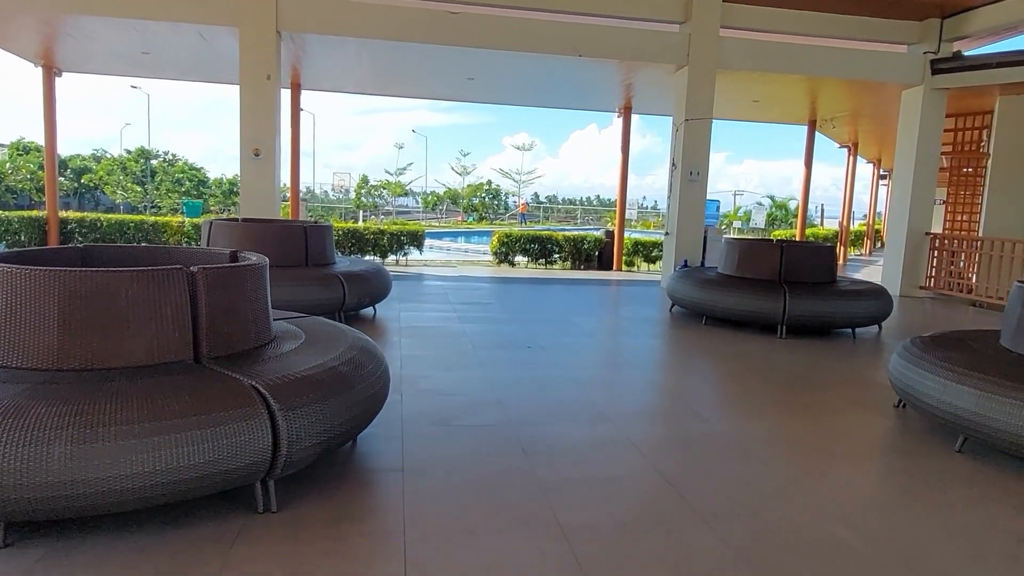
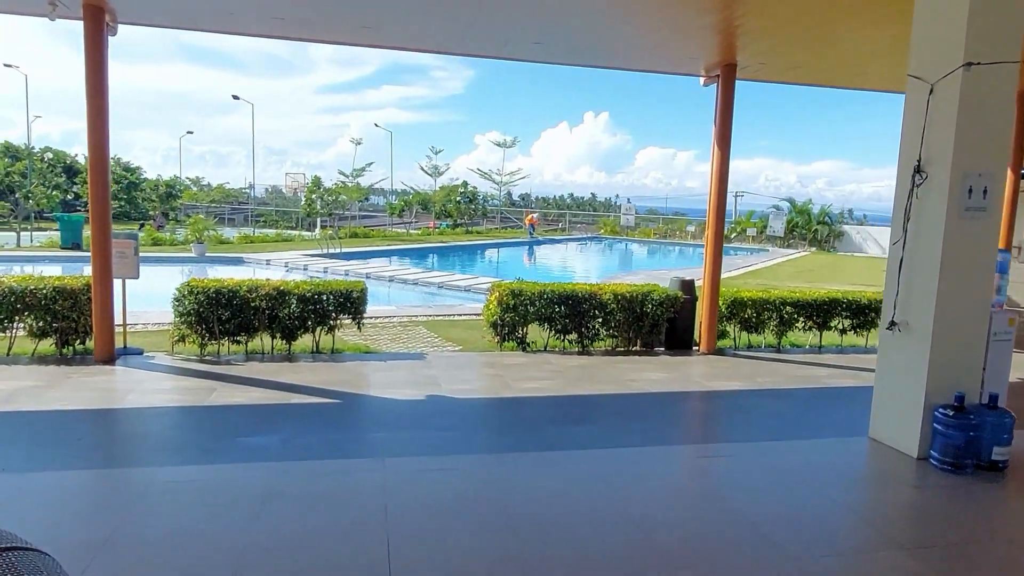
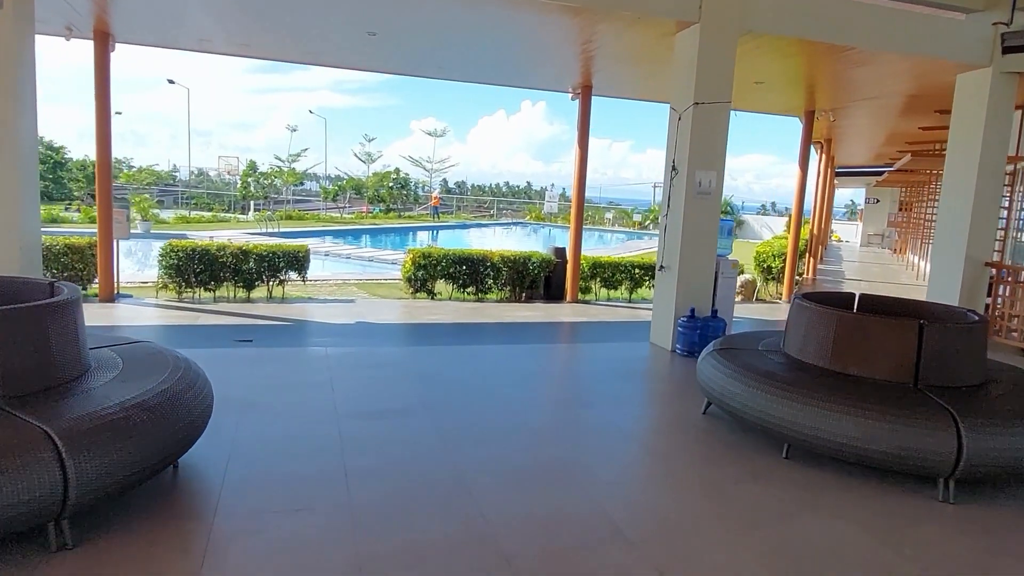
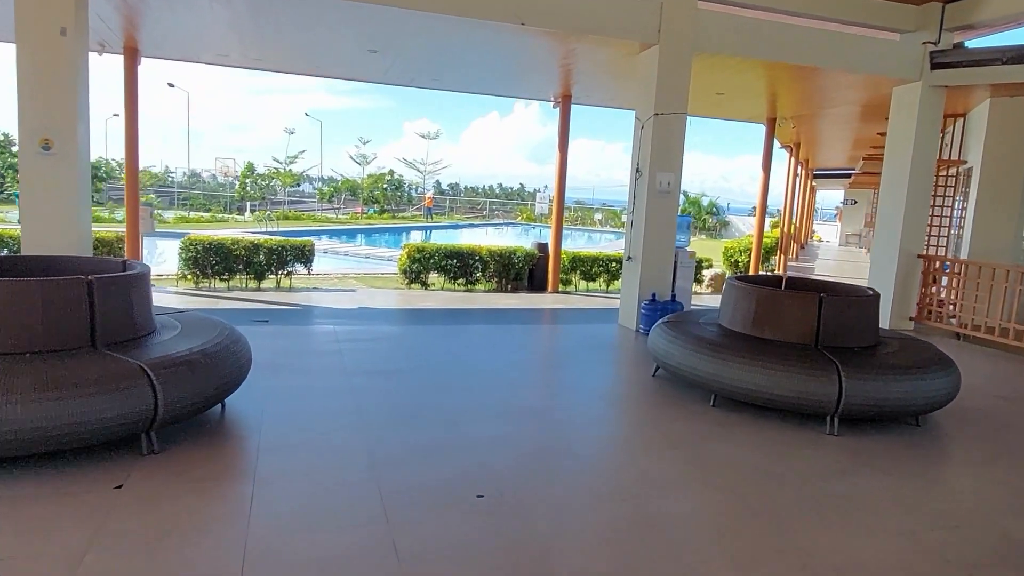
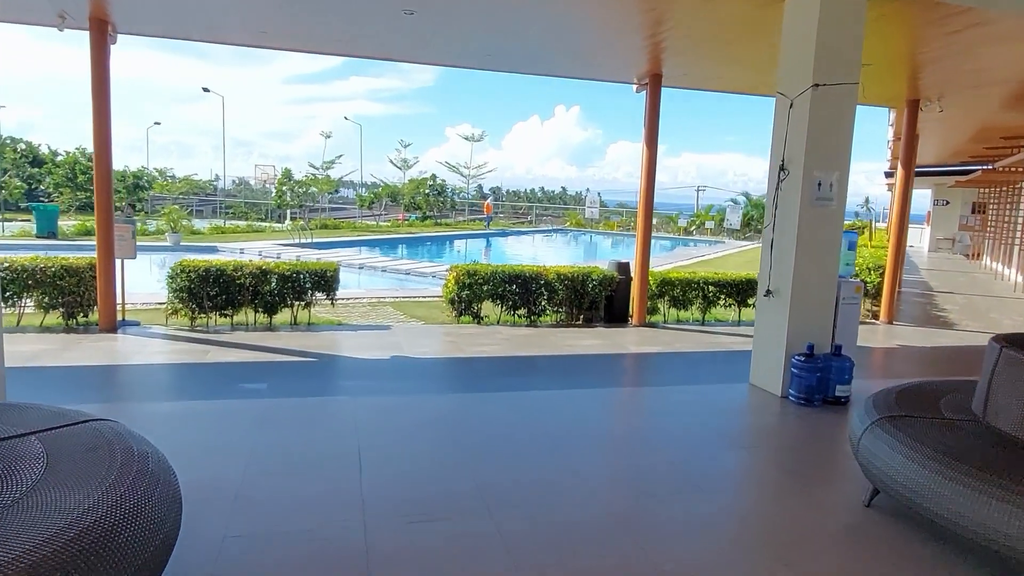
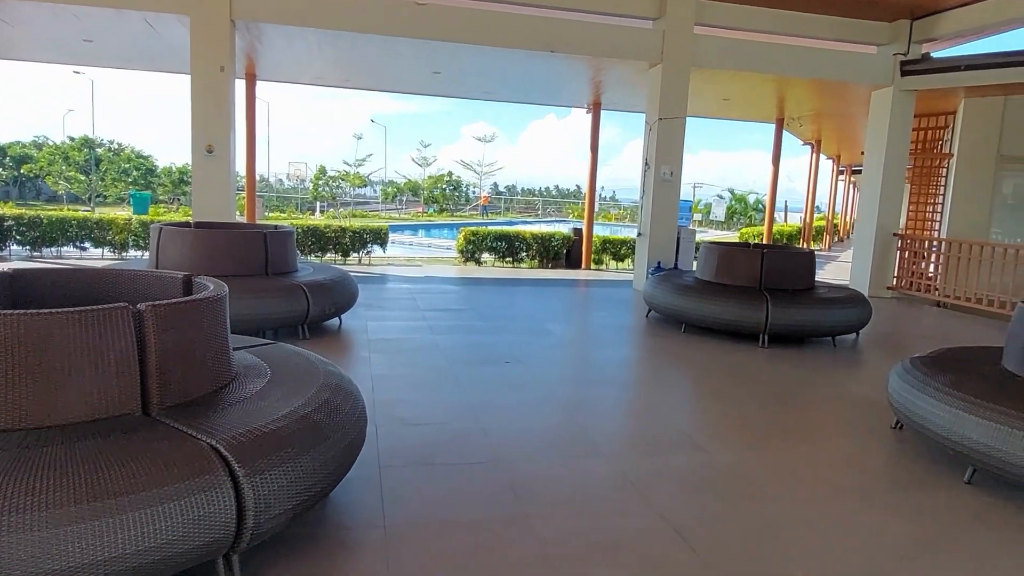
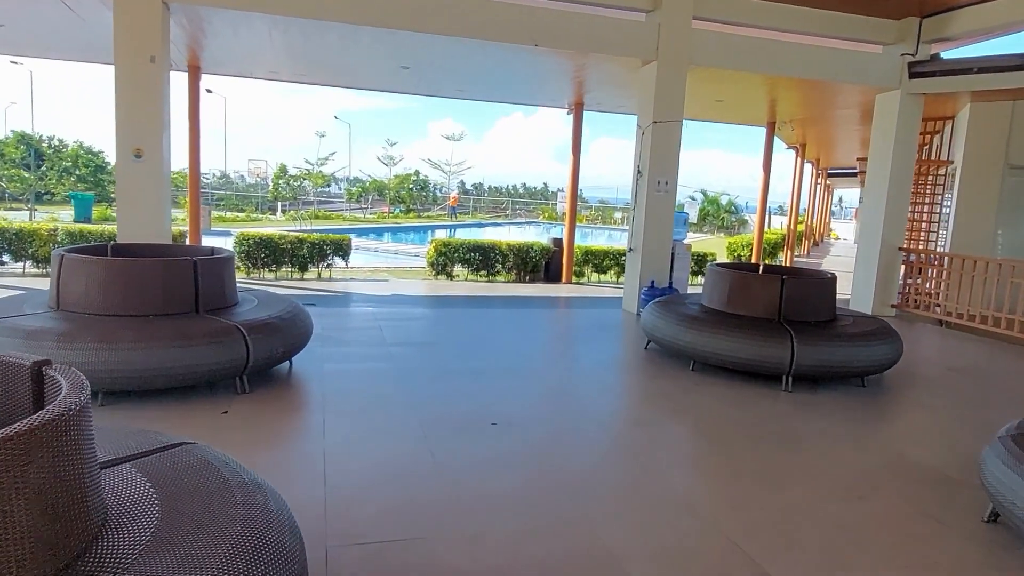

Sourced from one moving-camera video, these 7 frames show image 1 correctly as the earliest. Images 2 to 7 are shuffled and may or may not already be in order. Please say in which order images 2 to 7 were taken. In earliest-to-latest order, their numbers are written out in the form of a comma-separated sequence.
6, 7, 4, 3, 5, 2
